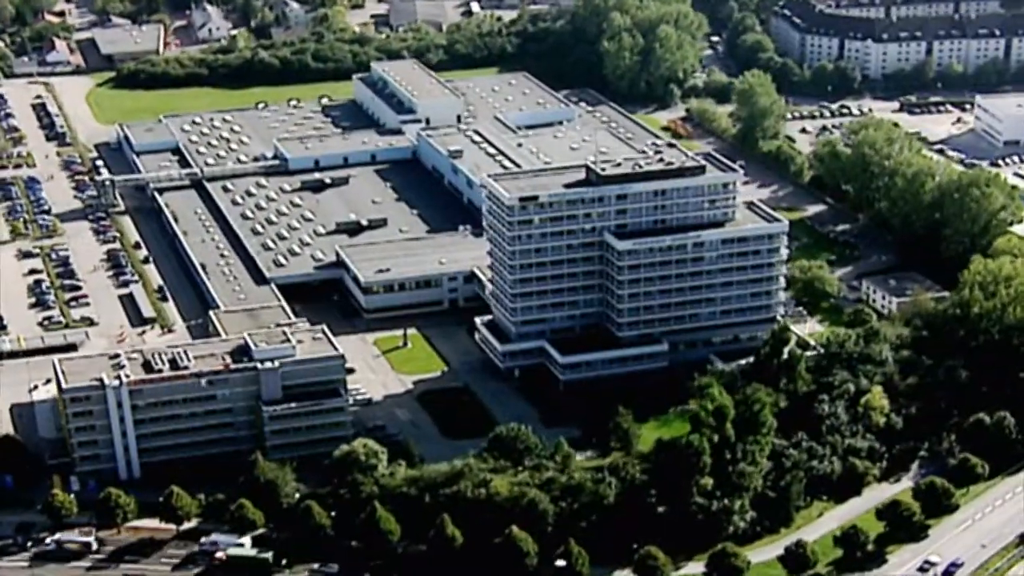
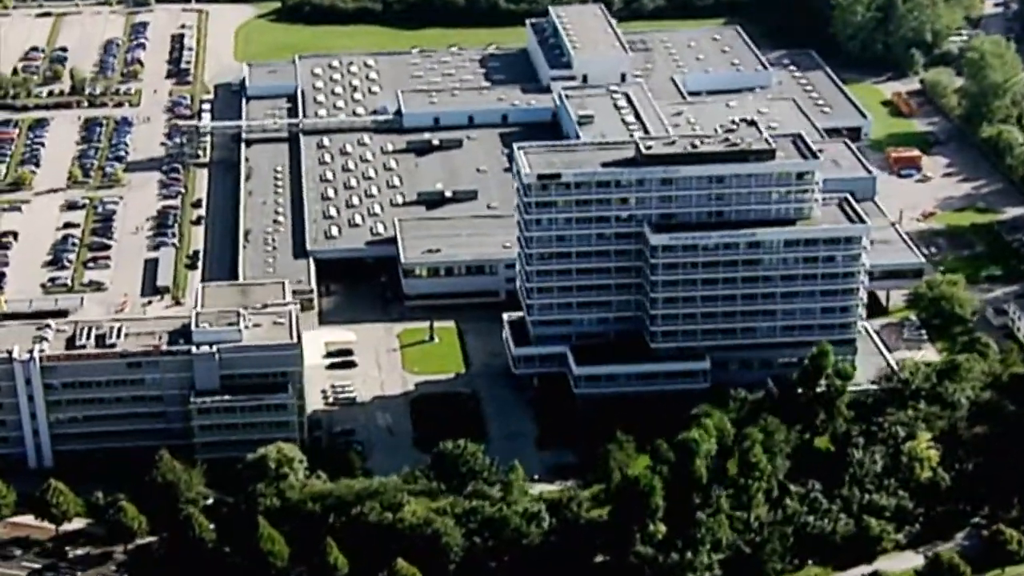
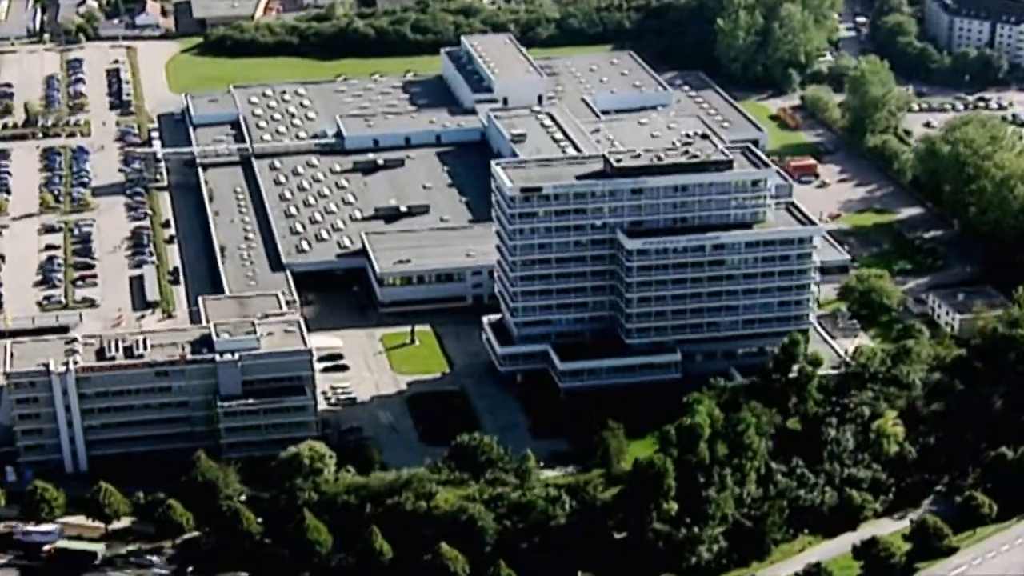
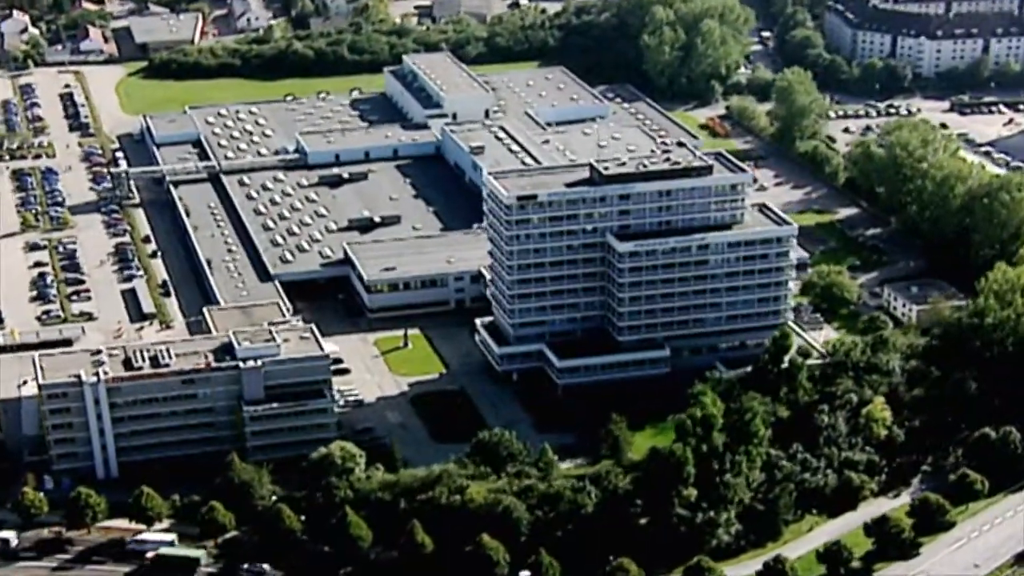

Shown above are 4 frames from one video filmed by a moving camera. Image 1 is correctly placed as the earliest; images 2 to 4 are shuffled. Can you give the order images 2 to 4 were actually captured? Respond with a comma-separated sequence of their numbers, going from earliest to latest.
4, 3, 2
